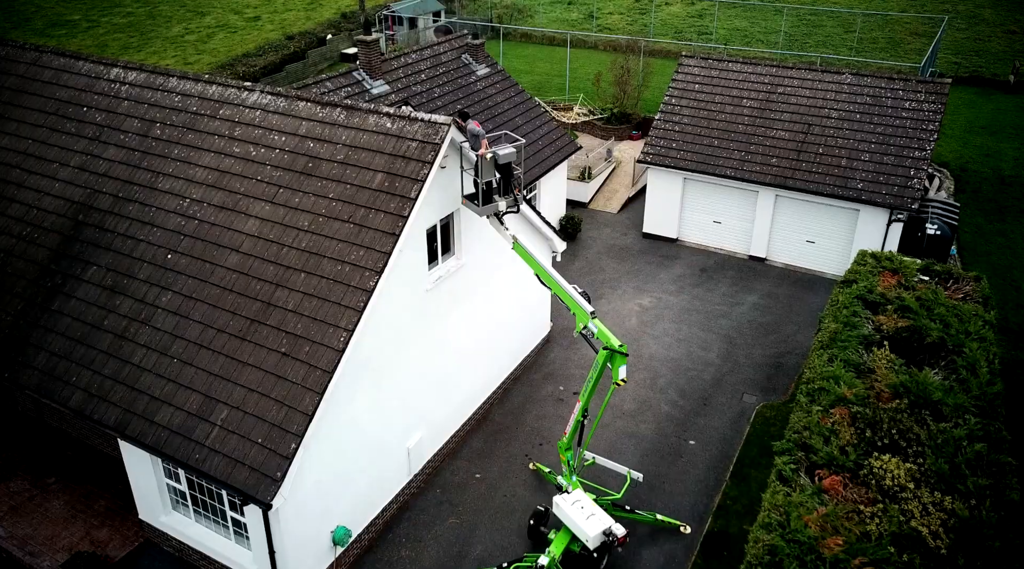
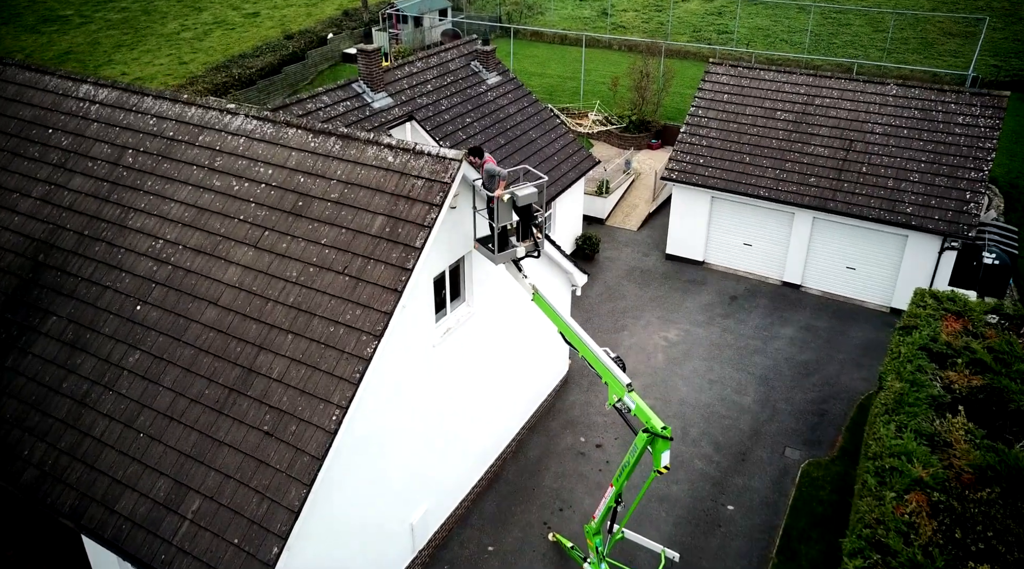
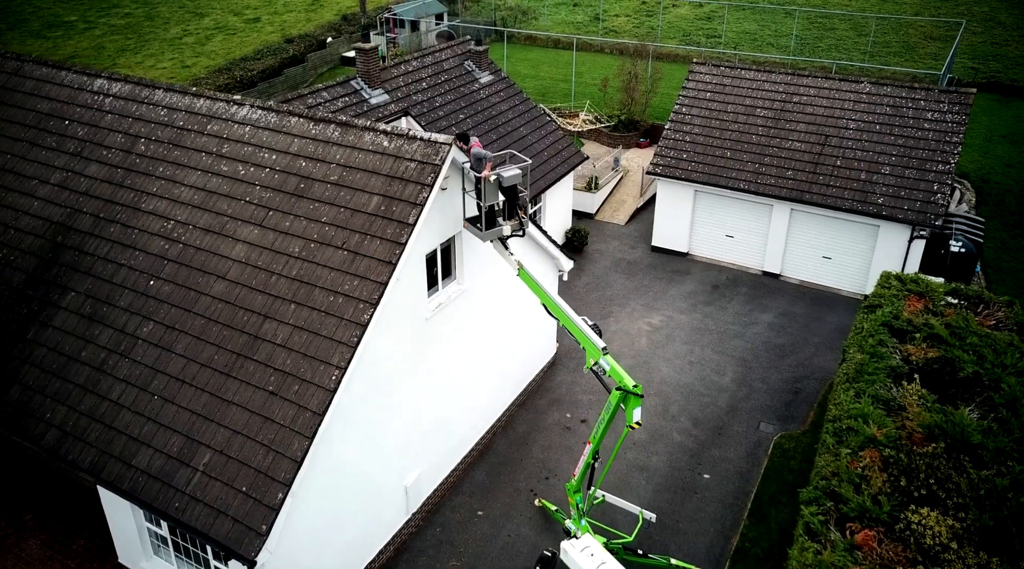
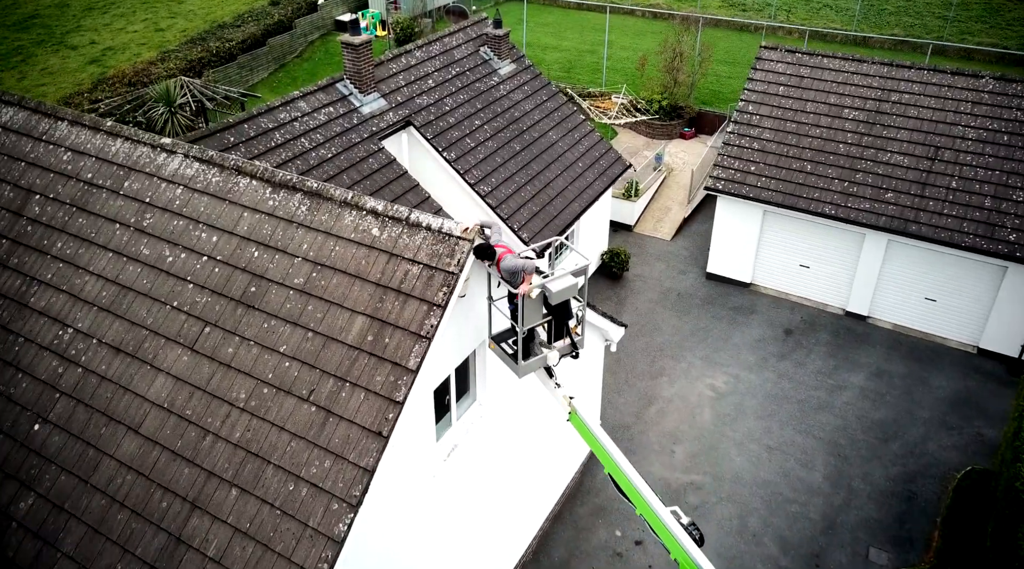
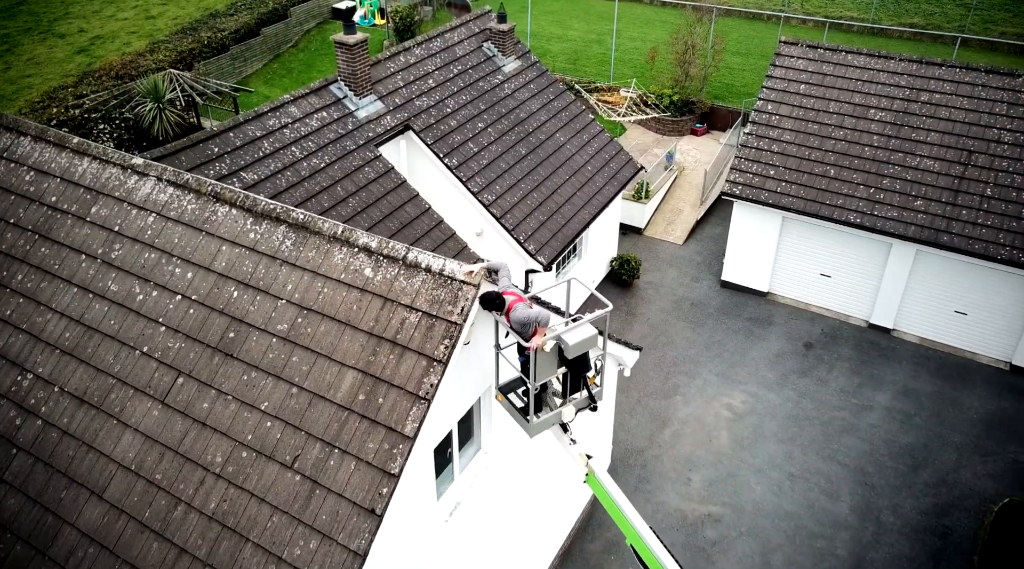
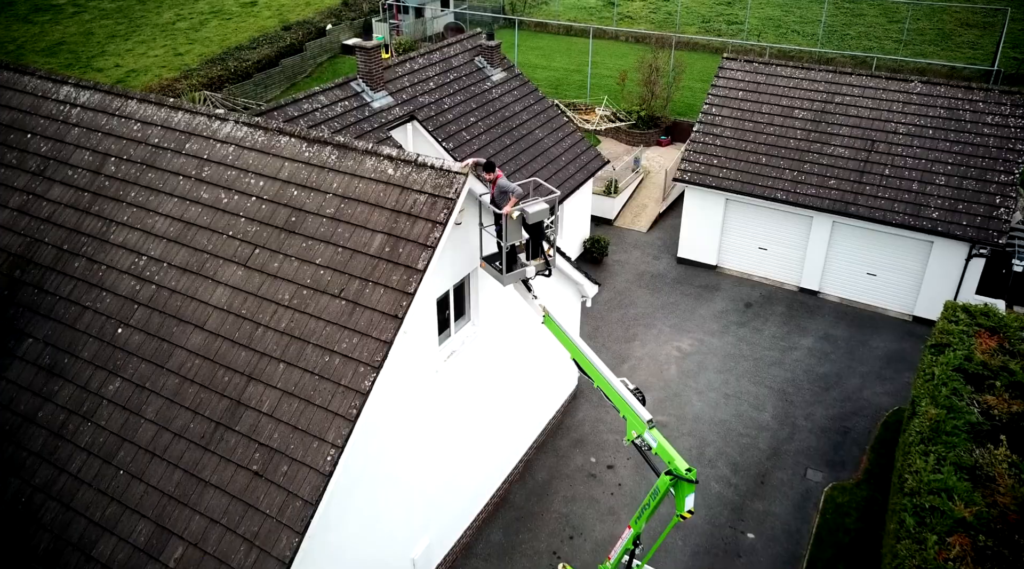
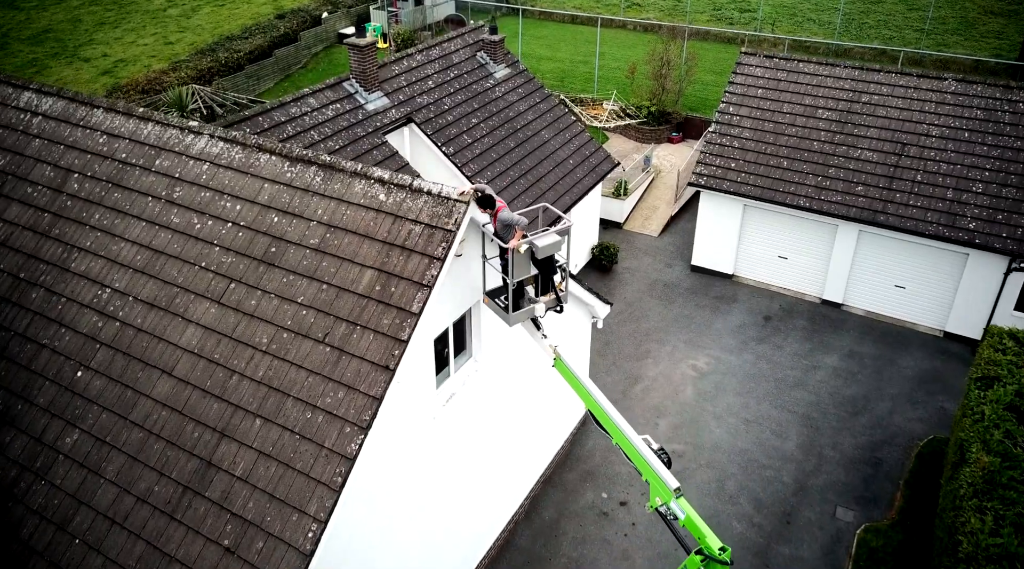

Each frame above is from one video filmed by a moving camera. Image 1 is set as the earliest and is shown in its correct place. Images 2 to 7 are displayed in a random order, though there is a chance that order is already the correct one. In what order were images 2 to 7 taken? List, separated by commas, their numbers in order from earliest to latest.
3, 2, 6, 7, 4, 5
